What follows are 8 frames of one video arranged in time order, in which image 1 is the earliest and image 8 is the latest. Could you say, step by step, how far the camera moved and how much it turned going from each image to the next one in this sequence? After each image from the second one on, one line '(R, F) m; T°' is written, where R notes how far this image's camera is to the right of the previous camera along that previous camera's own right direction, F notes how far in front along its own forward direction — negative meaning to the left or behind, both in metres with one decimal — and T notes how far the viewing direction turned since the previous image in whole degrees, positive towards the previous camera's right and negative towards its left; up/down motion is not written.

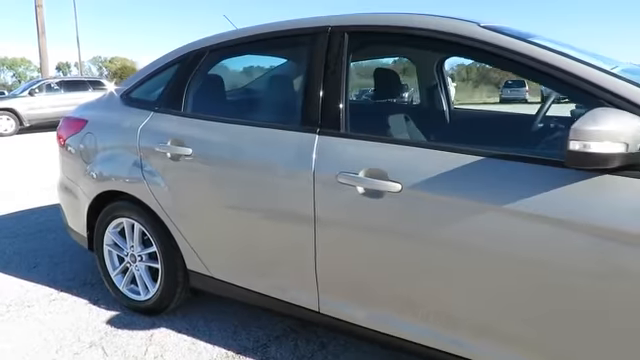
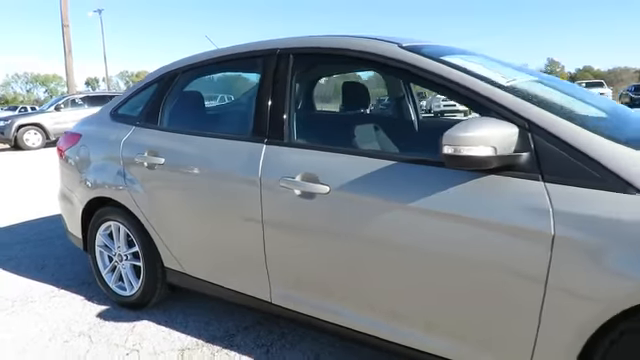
(+0.4, -0.3) m; -3°
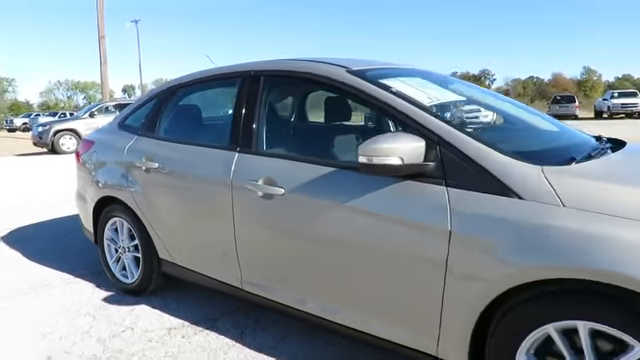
(+0.4, -0.4) m; -4°
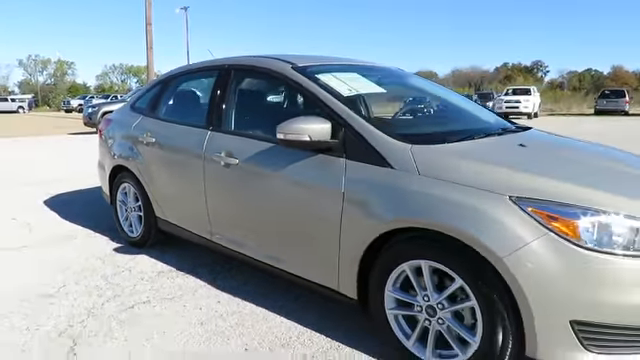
(+0.7, -0.6) m; -5°
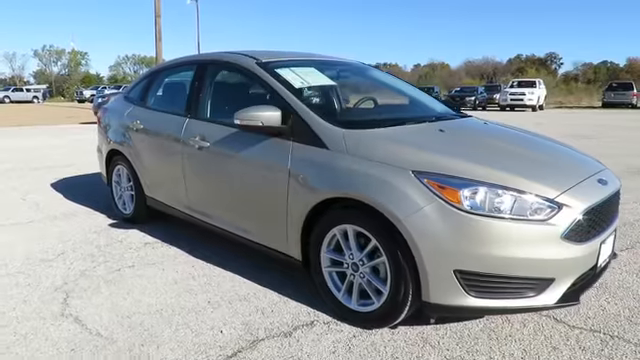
(+0.4, -0.5) m; -1°
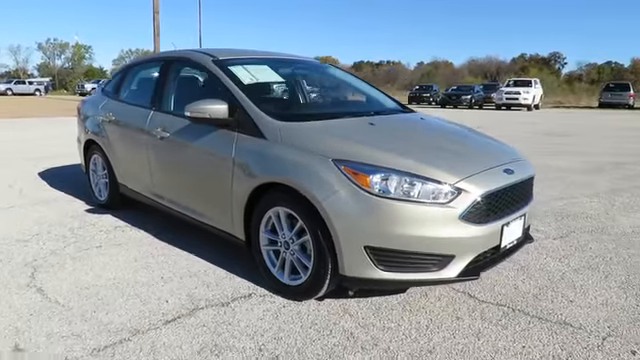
(+0.4, -0.3) m; 0°
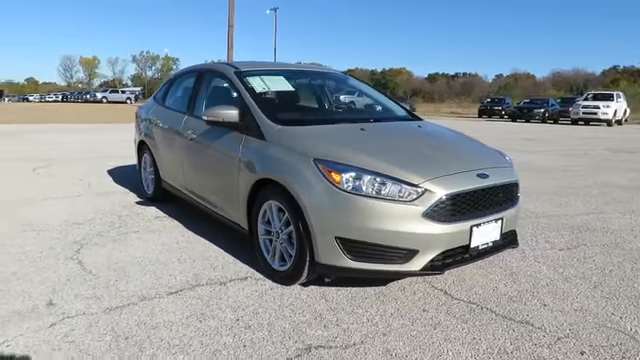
(+0.6, -0.3) m; -9°
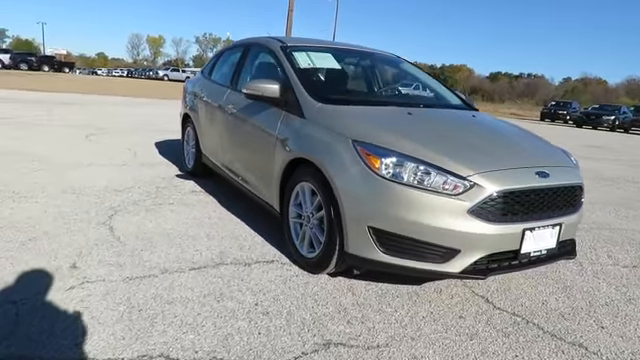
(+0.1, +0.3) m; -6°
